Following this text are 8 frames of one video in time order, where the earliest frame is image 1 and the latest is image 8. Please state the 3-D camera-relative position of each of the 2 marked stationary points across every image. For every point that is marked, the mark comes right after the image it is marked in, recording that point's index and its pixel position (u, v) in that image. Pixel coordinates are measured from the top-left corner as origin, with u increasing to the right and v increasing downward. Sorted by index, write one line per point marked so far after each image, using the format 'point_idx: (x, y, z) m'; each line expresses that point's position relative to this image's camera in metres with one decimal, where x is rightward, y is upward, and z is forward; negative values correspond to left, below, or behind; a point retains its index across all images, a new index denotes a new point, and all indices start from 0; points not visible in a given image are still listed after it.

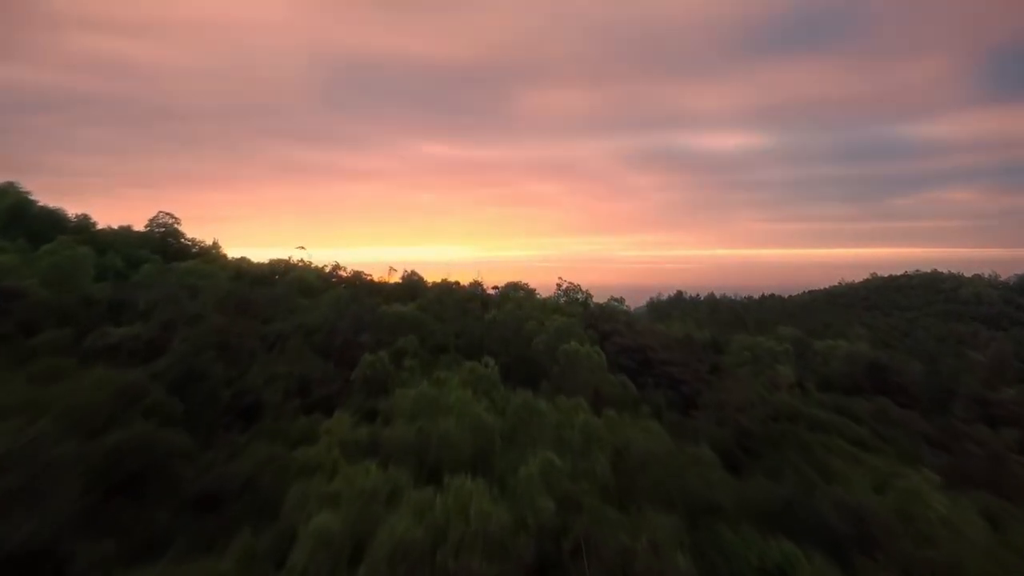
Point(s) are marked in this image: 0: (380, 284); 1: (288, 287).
0: (-3.6, +0.1, +13.9) m
1: (-5.6, 0.0, +12.5) m
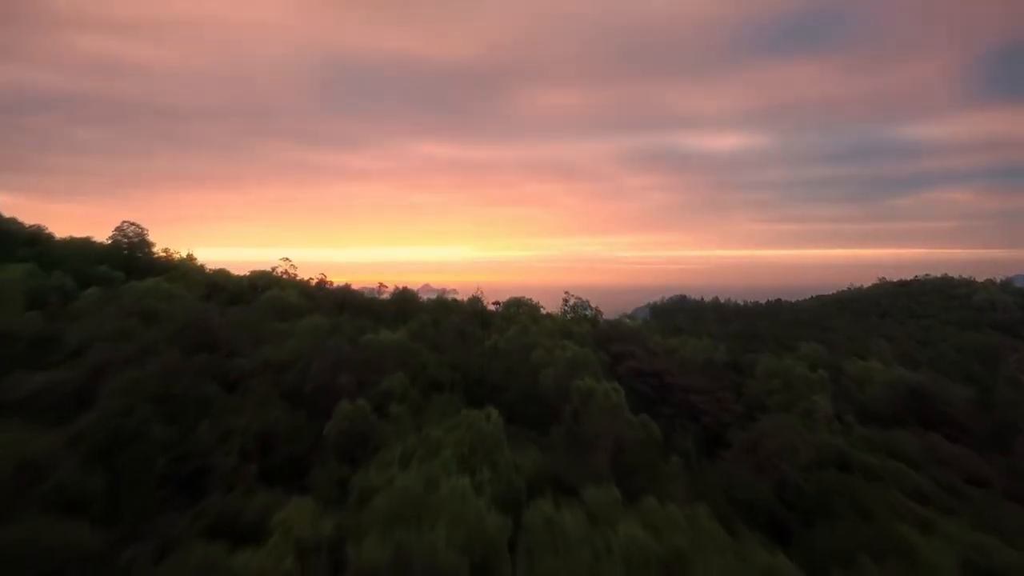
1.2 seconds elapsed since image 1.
0: (-3.5, -0.3, +12.6) m
1: (-5.5, -0.4, +11.2) m
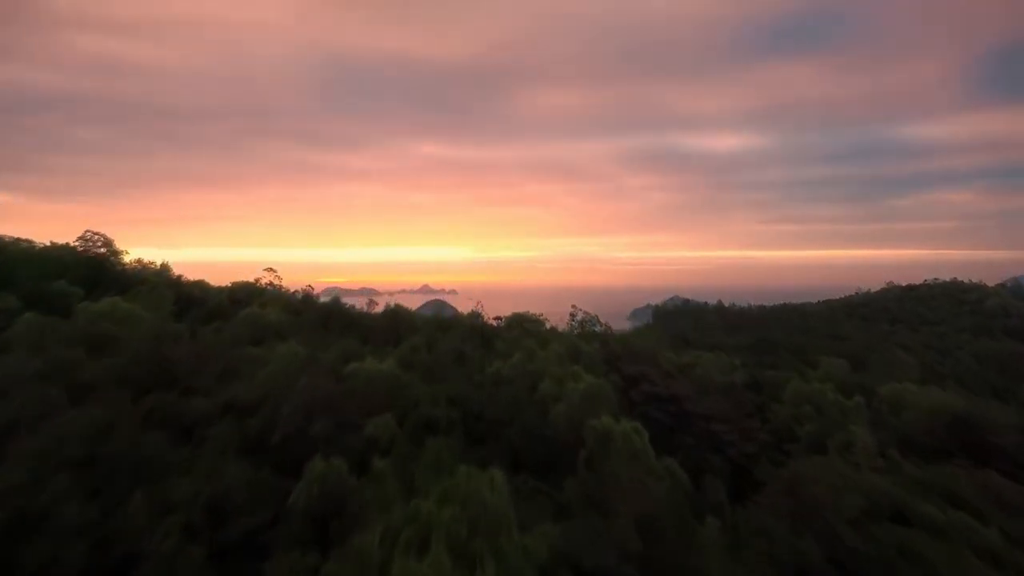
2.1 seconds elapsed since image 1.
0: (-3.5, -0.7, +11.4) m
1: (-5.4, -0.8, +10.1) m
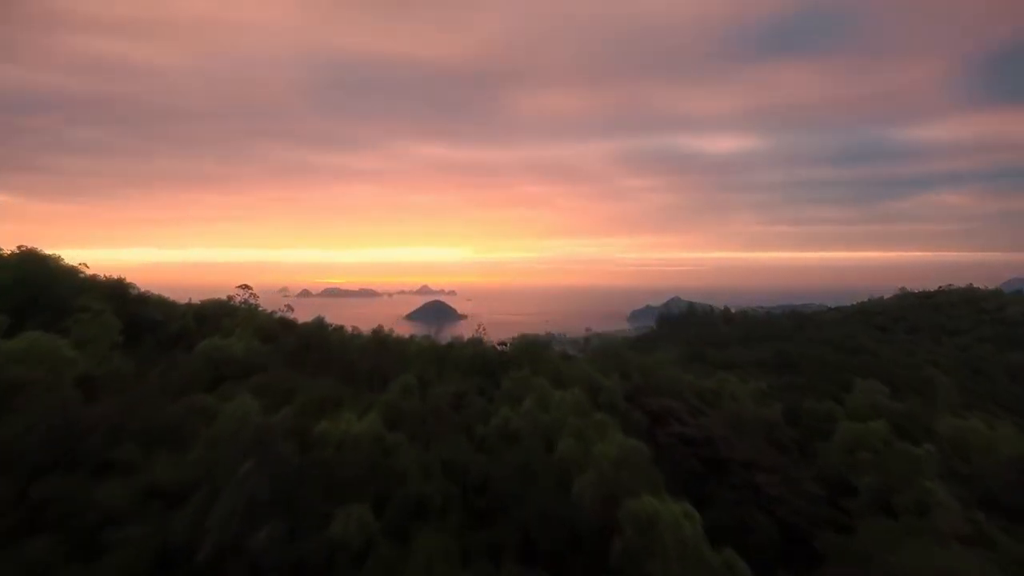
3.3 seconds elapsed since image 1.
0: (-3.3, -1.1, +9.8) m
1: (-5.3, -1.3, +8.5) m
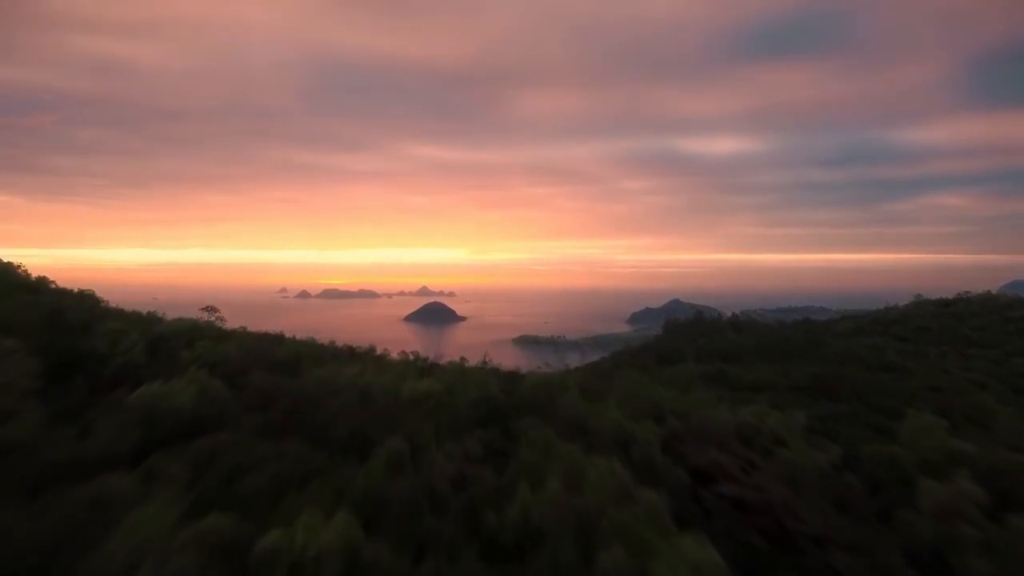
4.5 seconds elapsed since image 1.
0: (-3.1, -1.6, +8.0) m
1: (-5.1, -1.7, +6.6) m
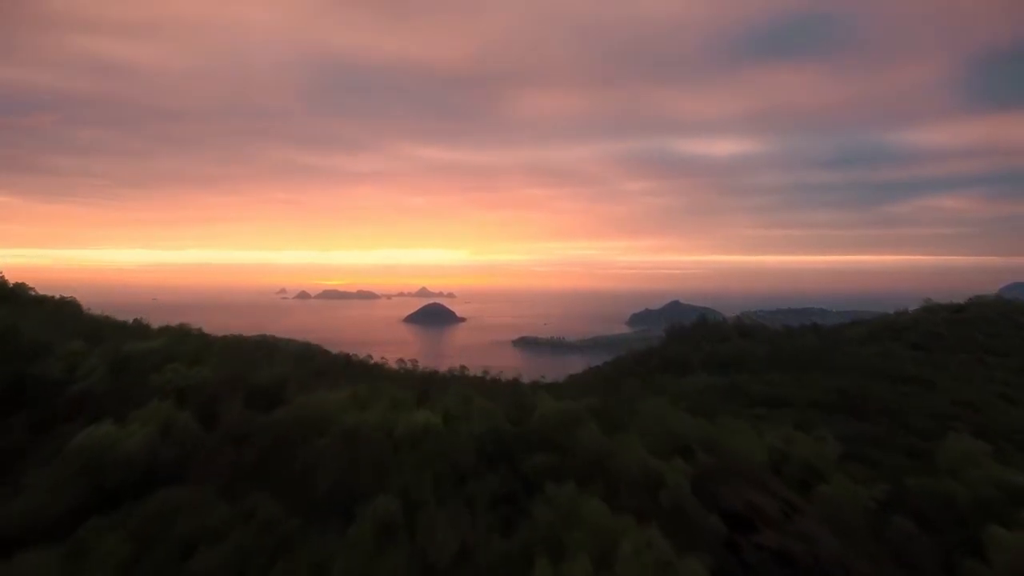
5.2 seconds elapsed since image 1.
0: (-2.9, -1.9, +6.9) m
1: (-4.9, -2.0, +5.6) m
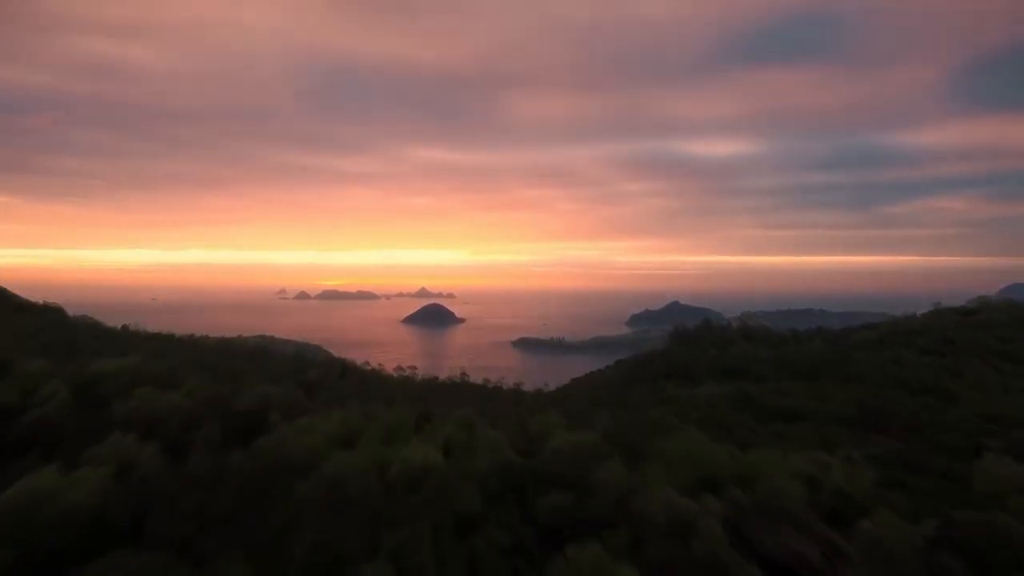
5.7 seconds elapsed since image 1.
0: (-2.8, -2.1, +6.1) m
1: (-4.8, -2.2, +4.7) m
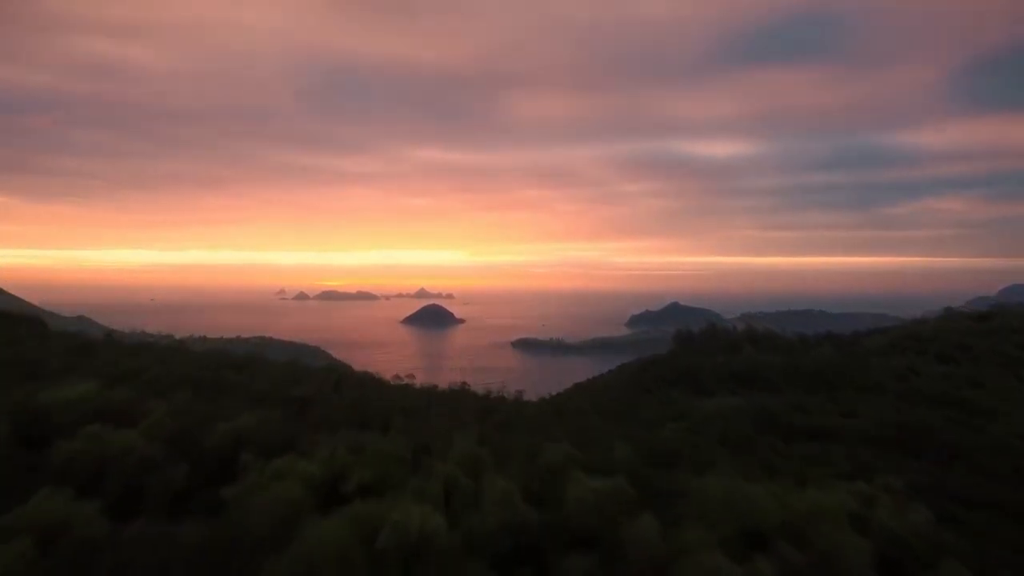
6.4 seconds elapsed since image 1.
0: (-2.6, -2.4, +5.0) m
1: (-4.6, -2.5, +3.6) m
